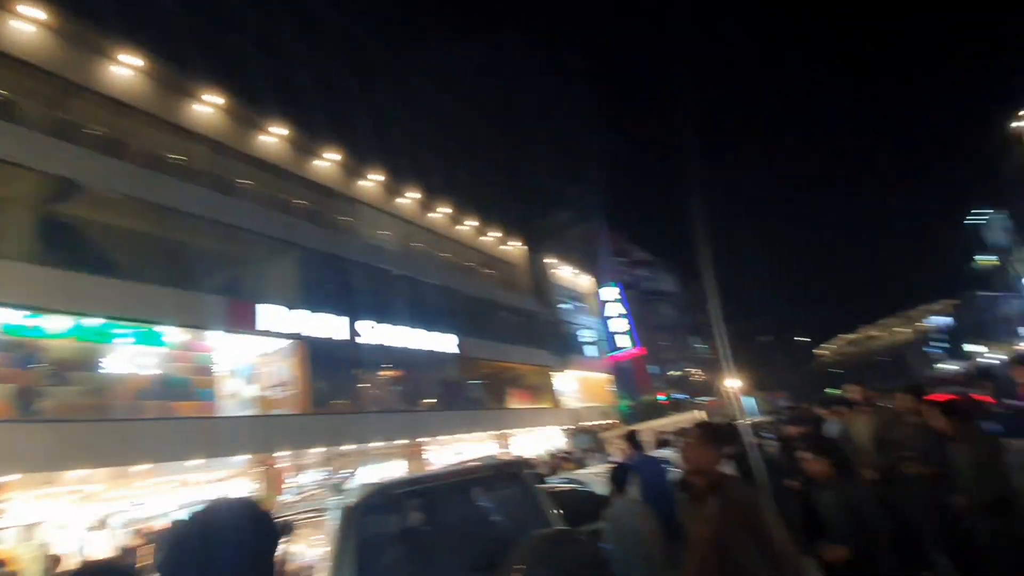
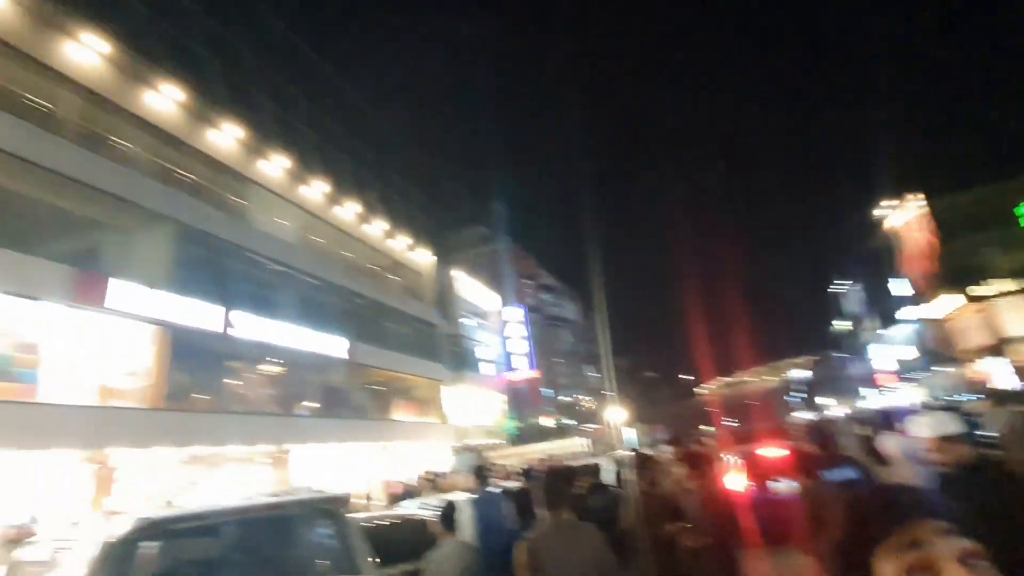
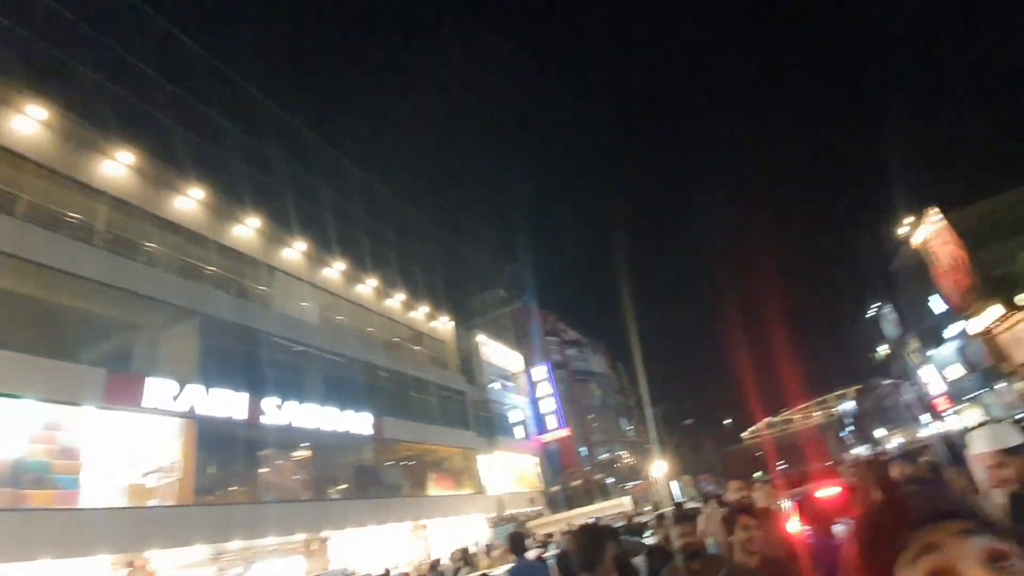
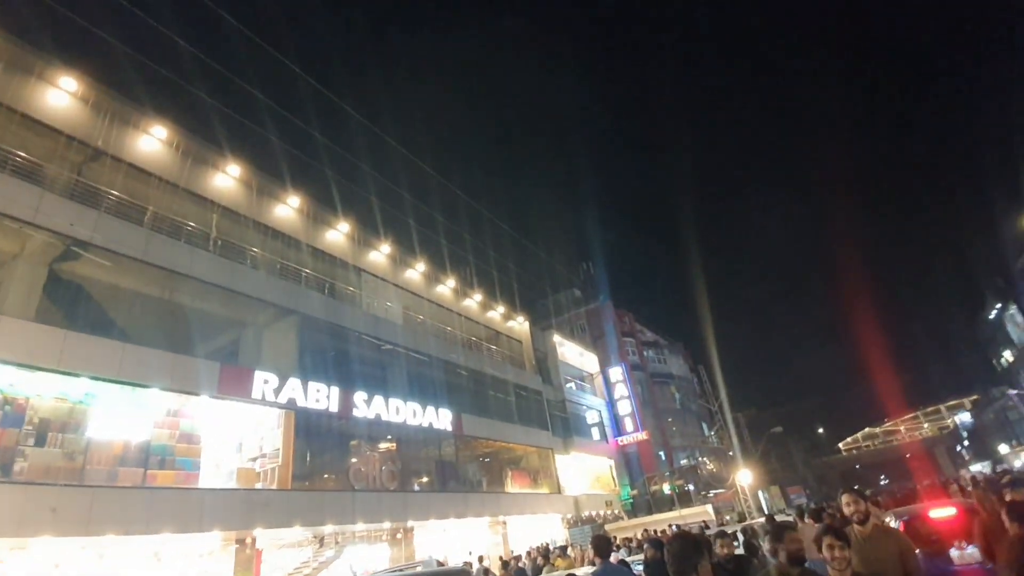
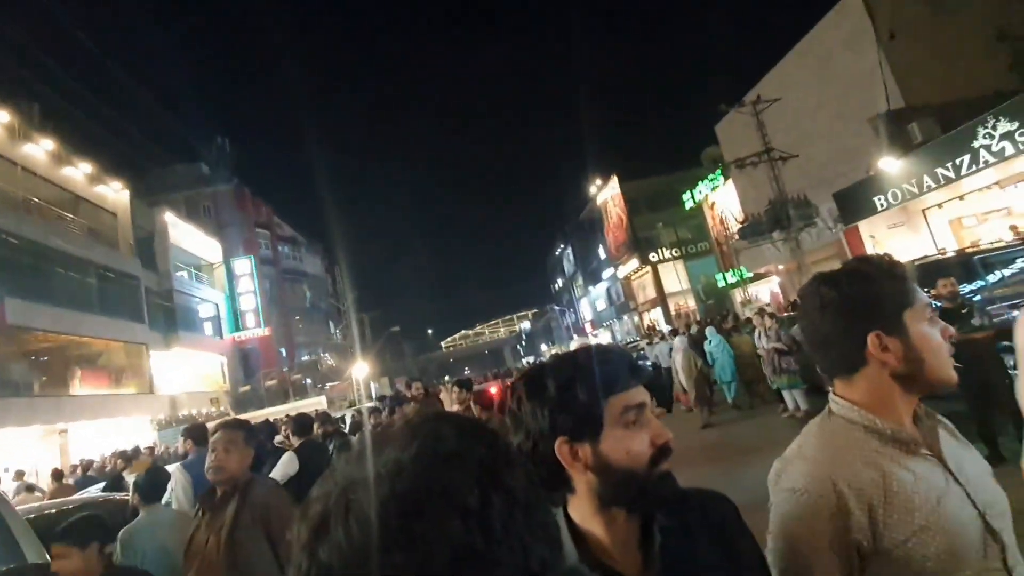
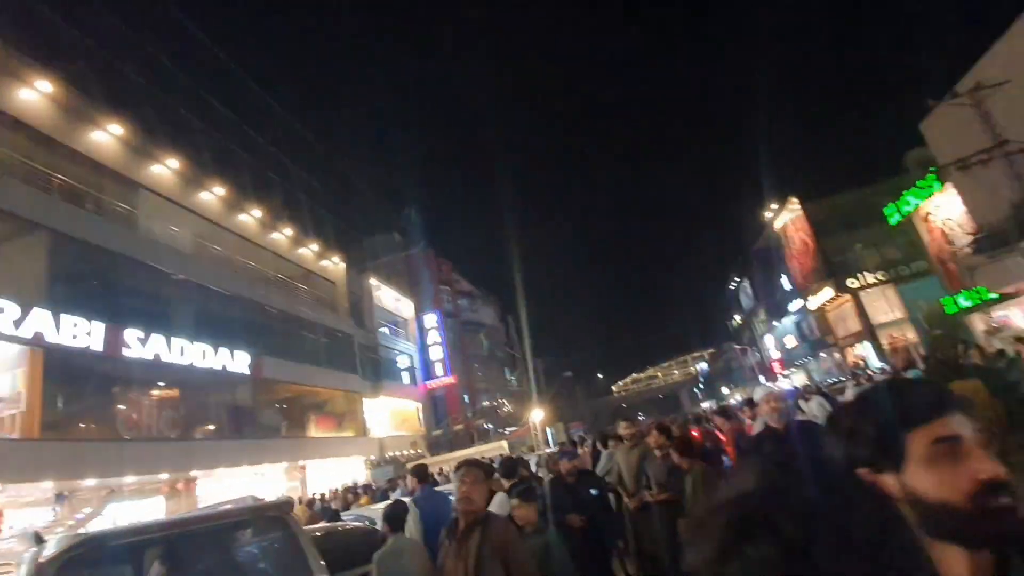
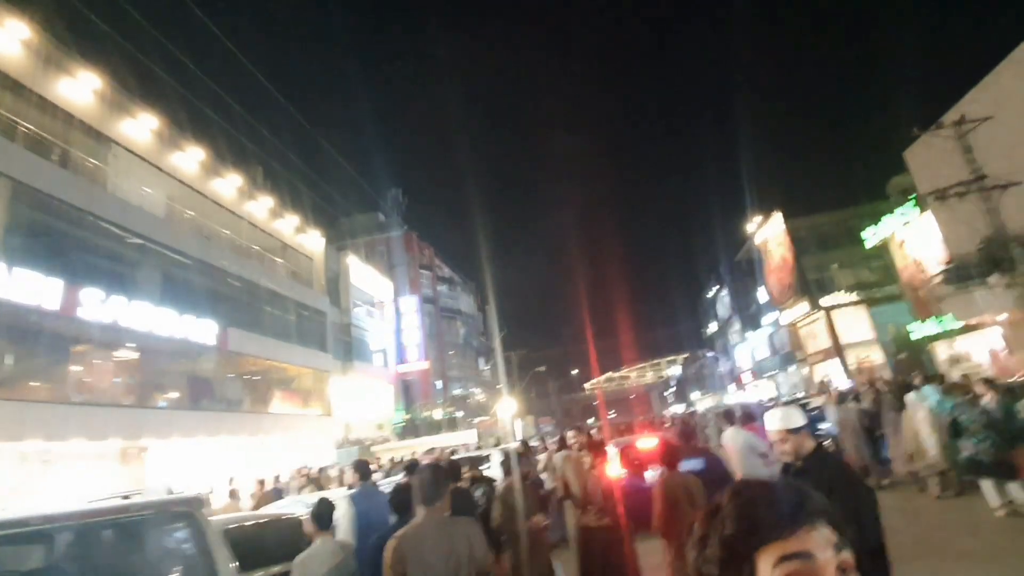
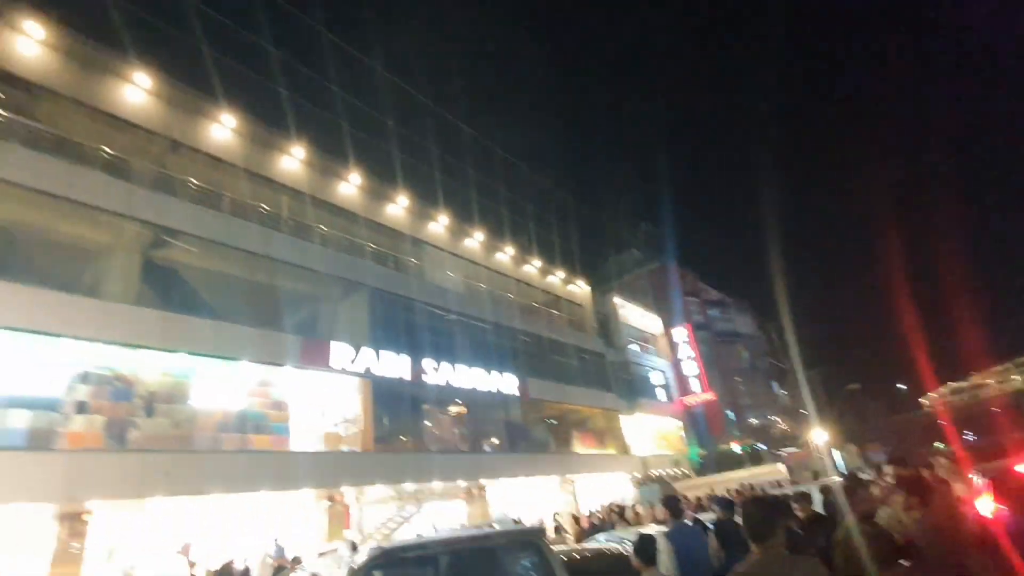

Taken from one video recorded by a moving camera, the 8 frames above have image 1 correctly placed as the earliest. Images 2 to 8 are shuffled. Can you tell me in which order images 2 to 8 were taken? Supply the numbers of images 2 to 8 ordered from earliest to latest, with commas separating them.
6, 5, 7, 2, 8, 4, 3
